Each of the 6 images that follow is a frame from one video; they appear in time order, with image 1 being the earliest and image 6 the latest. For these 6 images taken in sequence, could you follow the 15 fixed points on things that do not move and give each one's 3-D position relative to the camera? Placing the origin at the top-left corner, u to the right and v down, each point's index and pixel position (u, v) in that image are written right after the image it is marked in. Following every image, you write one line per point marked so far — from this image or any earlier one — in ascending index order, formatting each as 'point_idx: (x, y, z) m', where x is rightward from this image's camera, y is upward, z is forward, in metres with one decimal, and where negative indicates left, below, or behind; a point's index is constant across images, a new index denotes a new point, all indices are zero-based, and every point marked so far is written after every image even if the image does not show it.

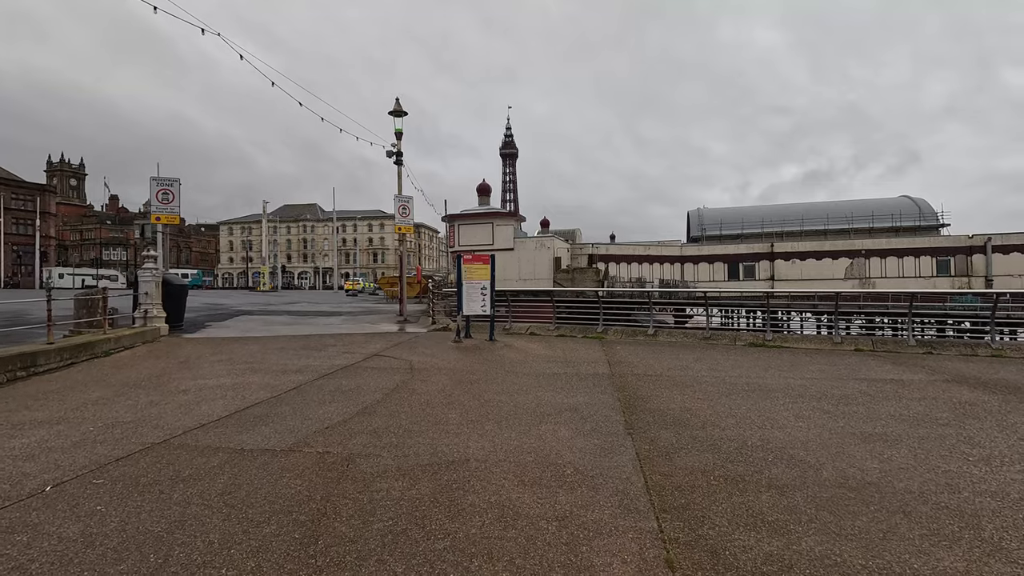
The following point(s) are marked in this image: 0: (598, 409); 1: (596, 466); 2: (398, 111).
0: (+1.0, -1.3, +5.9) m
1: (+0.7, -1.4, +4.2) m
2: (-3.7, +5.7, +17.2) m
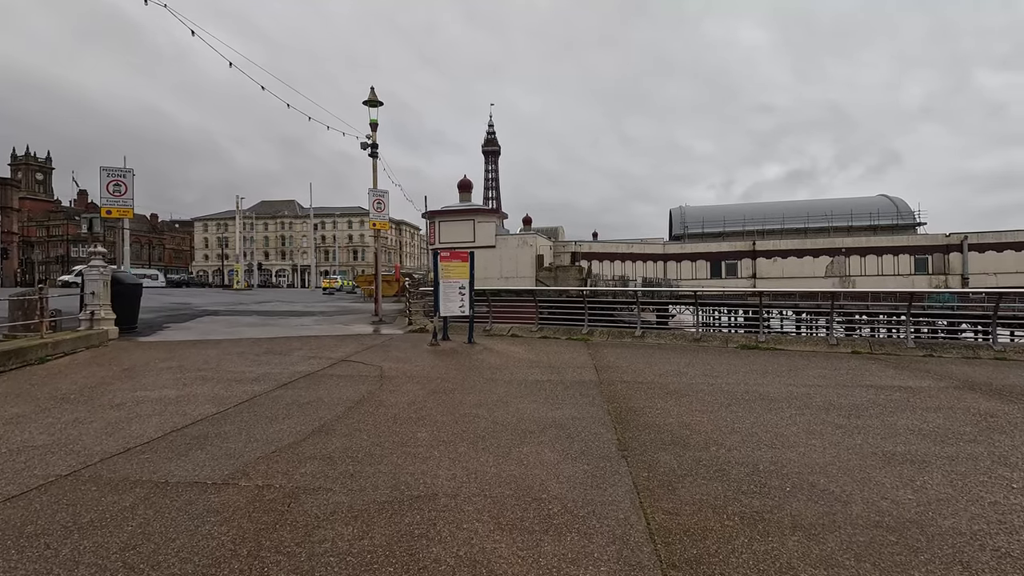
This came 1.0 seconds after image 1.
0: (+0.7, -1.4, +5.2) m
1: (+0.5, -1.4, +3.5) m
2: (-4.3, +5.8, +16.3) m
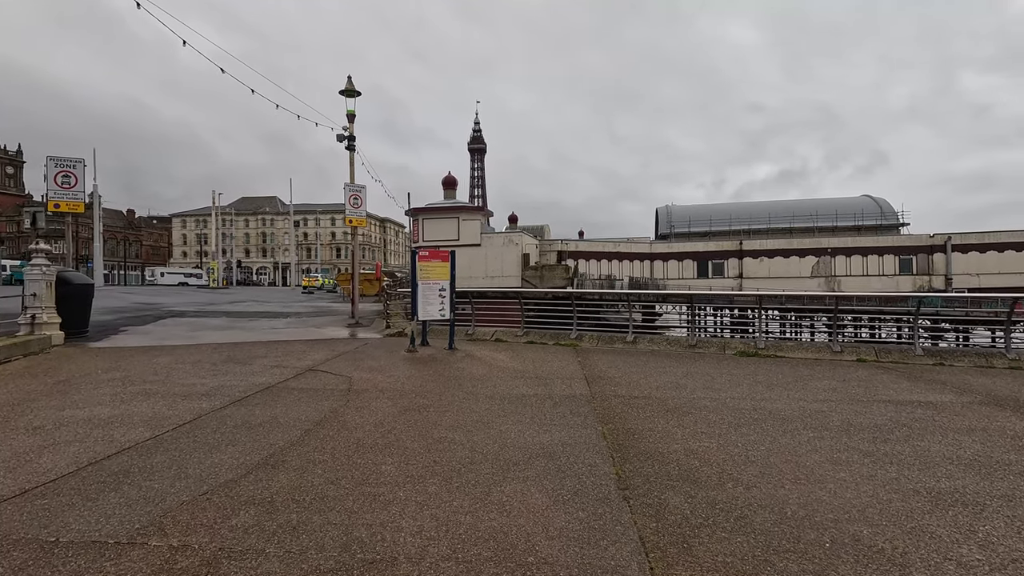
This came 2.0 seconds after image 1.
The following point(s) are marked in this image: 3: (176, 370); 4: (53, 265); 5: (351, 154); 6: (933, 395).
0: (+0.6, -1.4, +4.5) m
1: (+0.4, -1.5, +2.8) m
2: (-4.7, +5.7, +15.4) m
3: (-5.2, -1.3, +8.2) m
4: (-8.7, +0.4, +10.1) m
5: (-4.6, +3.8, +15.1) m
6: (+5.2, -1.3, +6.5) m
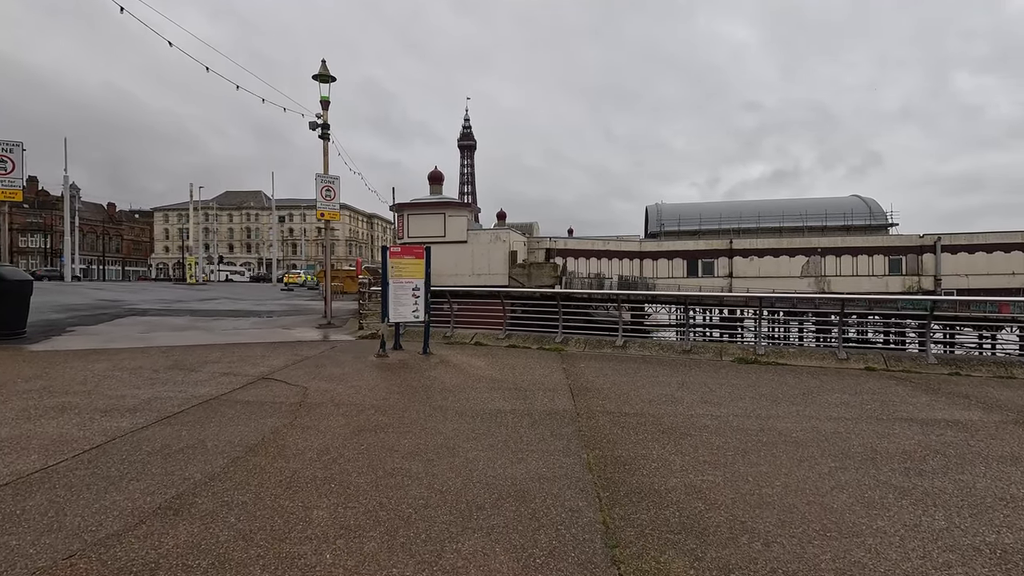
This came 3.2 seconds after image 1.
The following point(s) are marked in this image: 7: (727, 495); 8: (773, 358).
0: (+0.3, -1.4, +3.7) m
1: (+0.2, -1.5, +2.0) m
2: (-5.1, +5.8, +14.5) m
3: (-5.5, -1.2, +7.3) m
4: (-9.0, +0.5, +9.1) m
5: (-5.0, +3.8, +14.2) m
6: (+4.9, -1.4, +5.8) m
7: (+1.5, -1.5, +3.8) m
8: (+4.4, -1.2, +8.9) m
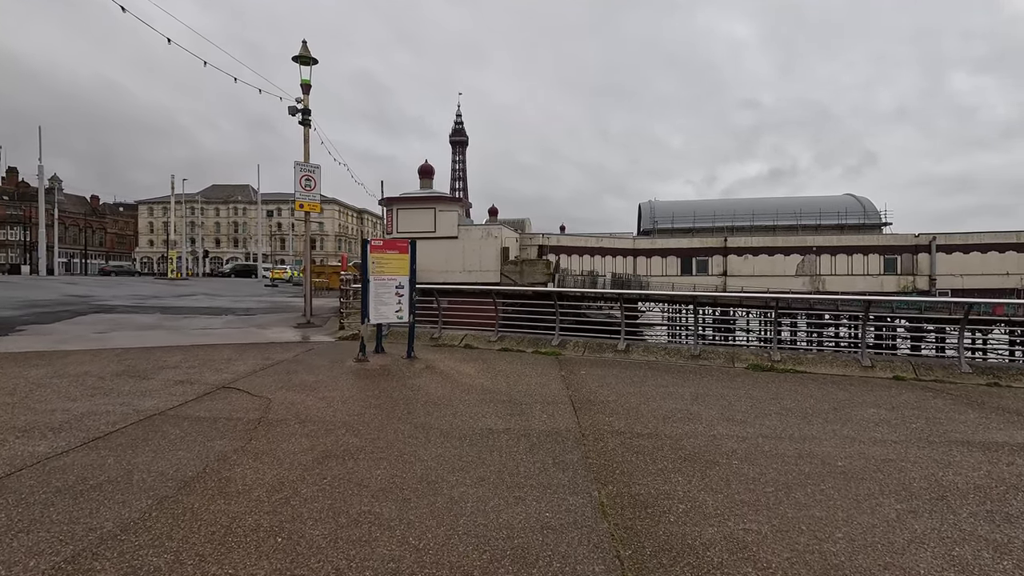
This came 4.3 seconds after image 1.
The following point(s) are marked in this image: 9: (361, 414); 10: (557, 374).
0: (+0.3, -1.4, +2.9) m
1: (+0.2, -1.5, +1.2) m
2: (-5.3, +5.9, +13.5) m
3: (-5.6, -1.2, +6.4) m
4: (-9.1, +0.6, +8.1) m
5: (-5.2, +3.9, +13.3) m
6: (+4.8, -1.4, +5.1) m
7: (+1.5, -1.5, +3.0) m
8: (+4.2, -1.2, +8.2) m
9: (-1.6, -1.3, +5.6) m
10: (+0.7, -1.2, +7.7) m
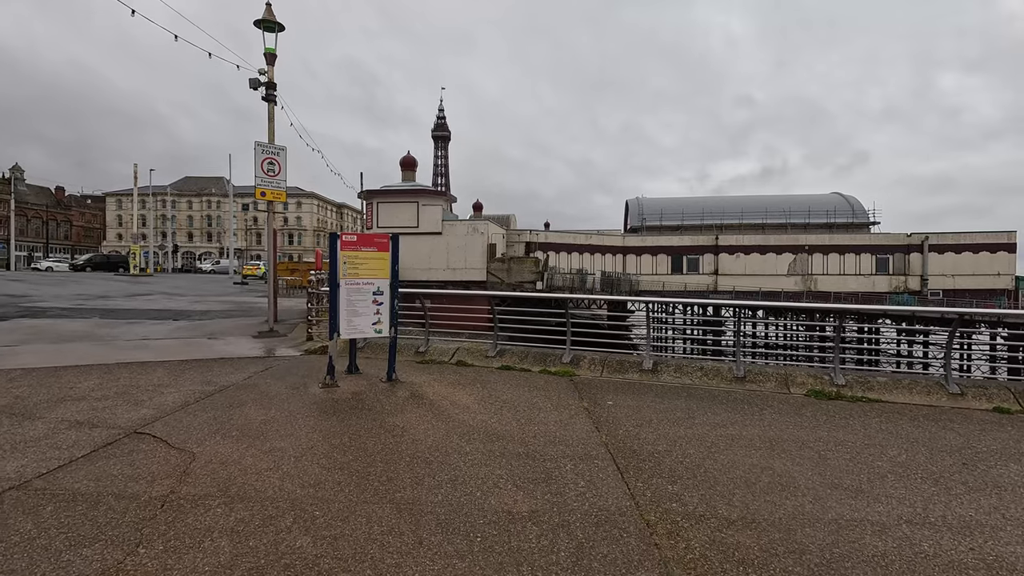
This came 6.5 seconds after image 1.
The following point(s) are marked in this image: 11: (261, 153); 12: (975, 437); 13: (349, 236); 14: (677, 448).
0: (+0.6, -1.6, +1.3) m
1: (+0.5, -1.7, -0.4) m
2: (-5.3, +5.9, +11.7) m
3: (-5.4, -1.3, +4.6) m
4: (-9.0, +0.5, +6.1) m
5: (-5.2, +3.9, +11.4) m
6: (+5.0, -1.5, +3.6) m
7: (+1.8, -1.6, +1.4) m
8: (+4.3, -1.3, +6.7) m
9: (-1.4, -1.4, +3.9) m
10: (+0.8, -1.3, +6.0) m
11: (-5.2, +2.8, +11.2) m
12: (+4.5, -1.4, +5.1) m
13: (-2.1, +0.7, +7.0) m
14: (+1.5, -1.4, +4.8) m
